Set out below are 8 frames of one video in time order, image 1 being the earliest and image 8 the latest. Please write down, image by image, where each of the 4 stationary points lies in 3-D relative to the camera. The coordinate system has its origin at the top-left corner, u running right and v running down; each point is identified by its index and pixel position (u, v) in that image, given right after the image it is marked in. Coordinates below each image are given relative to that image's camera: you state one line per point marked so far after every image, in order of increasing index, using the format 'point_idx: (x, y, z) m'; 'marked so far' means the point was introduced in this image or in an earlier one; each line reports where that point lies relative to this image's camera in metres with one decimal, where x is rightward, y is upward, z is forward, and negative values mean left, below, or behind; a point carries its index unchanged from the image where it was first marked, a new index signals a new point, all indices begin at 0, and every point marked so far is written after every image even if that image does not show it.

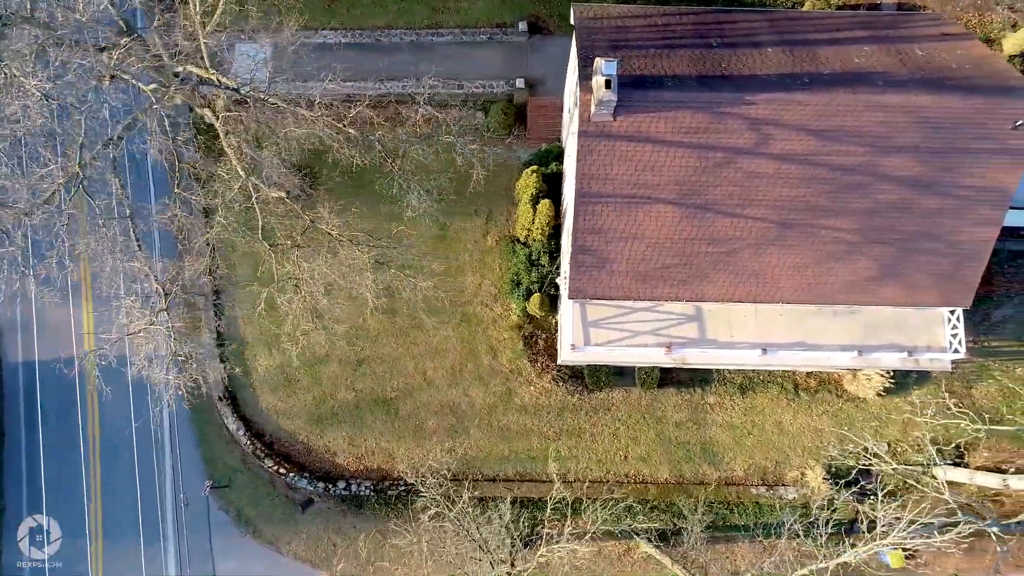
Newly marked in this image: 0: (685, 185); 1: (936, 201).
0: (+2.6, +1.5, +14.3) m
1: (+6.3, +1.3, +14.5) m
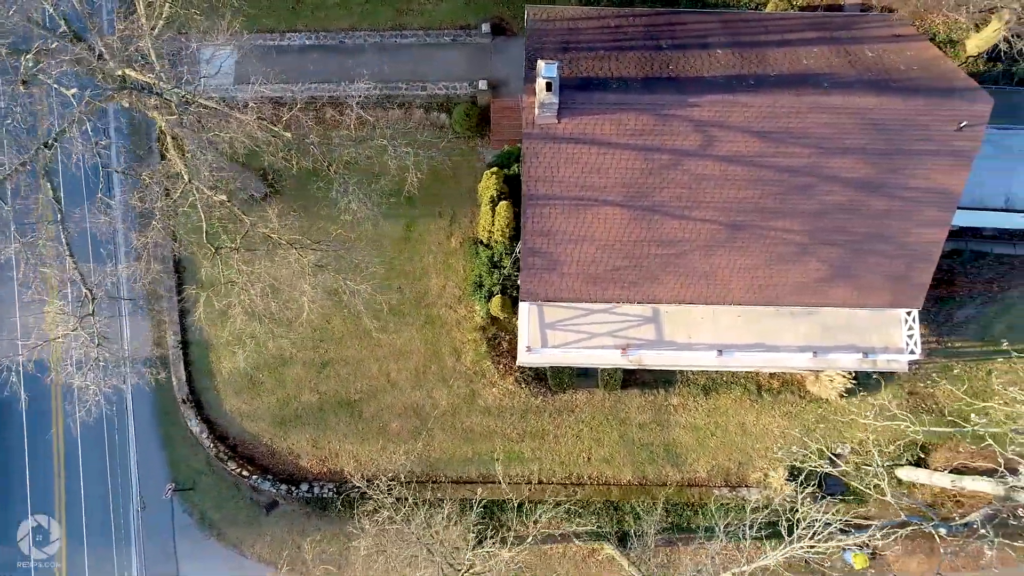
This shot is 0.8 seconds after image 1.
0: (+1.8, +1.5, +14.3) m
1: (+5.5, +1.3, +14.5) m
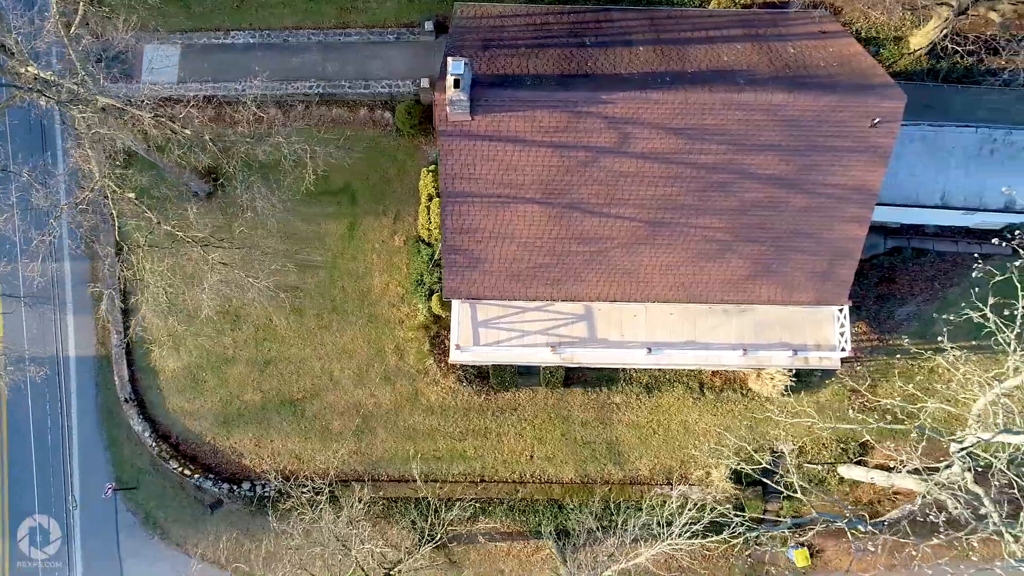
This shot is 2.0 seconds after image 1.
0: (+0.6, +1.5, +14.3) m
1: (+4.3, +1.3, +14.4) m
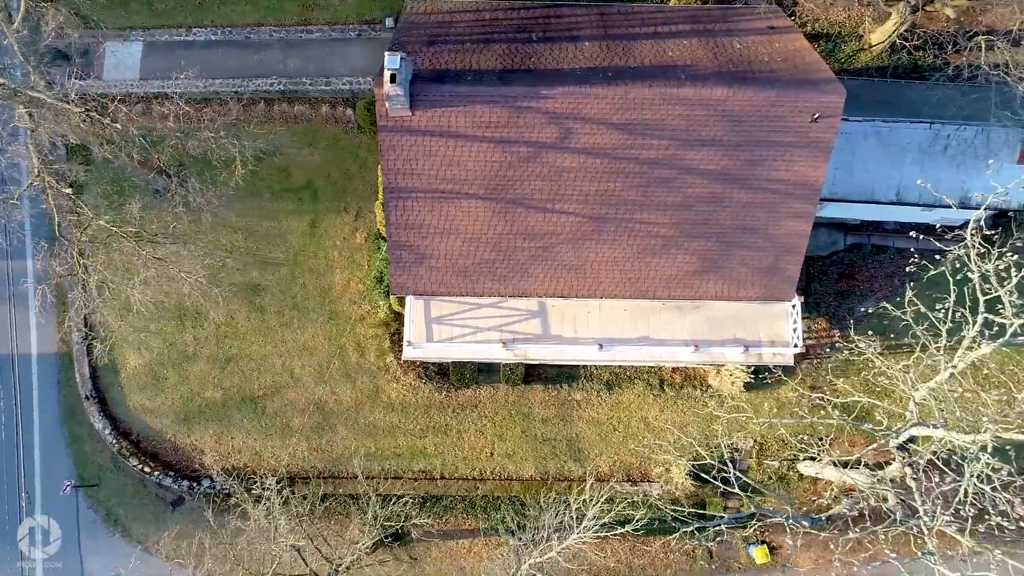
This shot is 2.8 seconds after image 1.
0: (-0.3, +1.6, +14.3) m
1: (+3.5, +1.4, +14.4) m
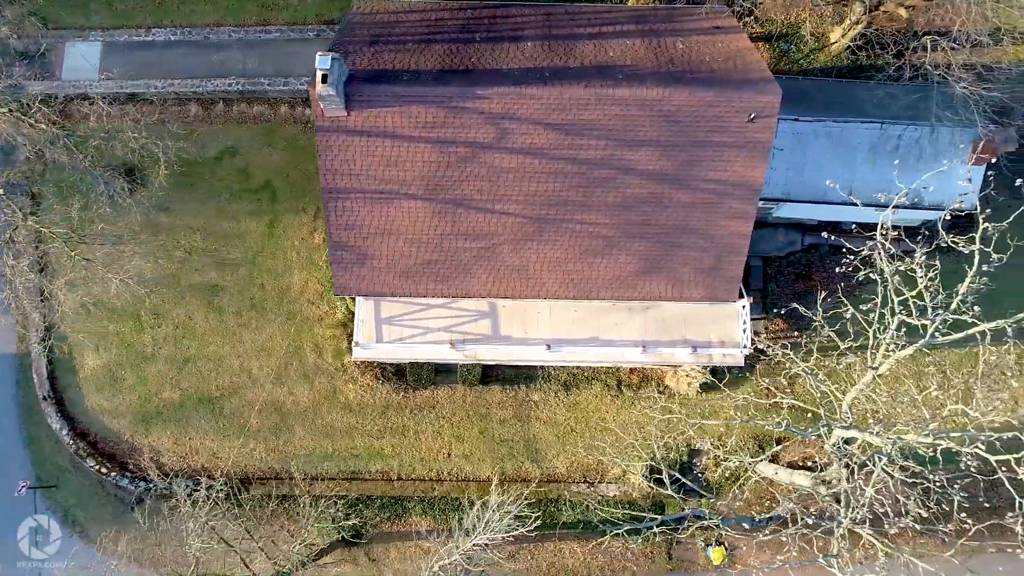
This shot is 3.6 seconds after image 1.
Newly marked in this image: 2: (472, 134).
0: (-1.2, +1.6, +14.2) m
1: (+2.6, +1.4, +14.4) m
2: (-0.6, +2.2, +13.7) m
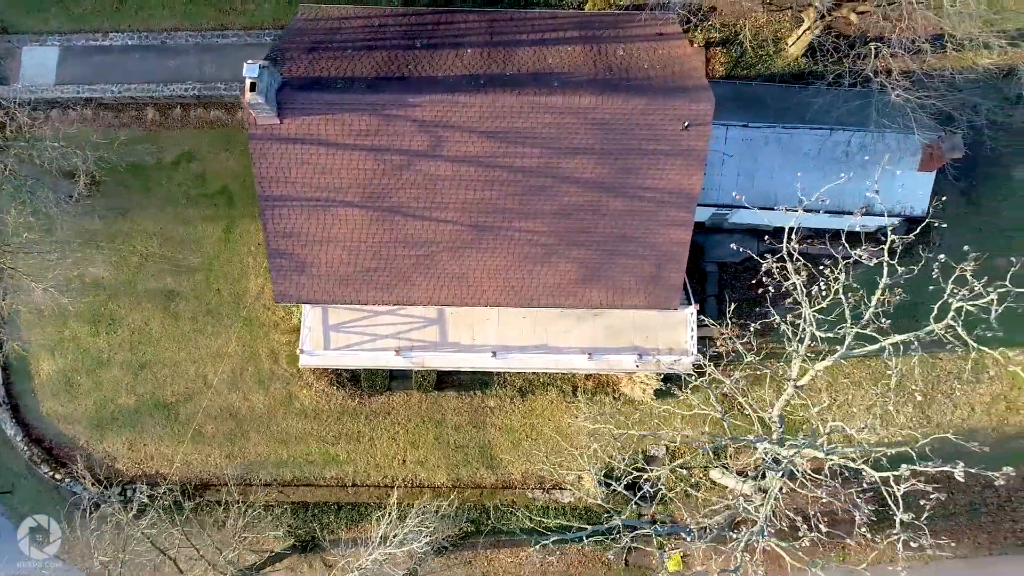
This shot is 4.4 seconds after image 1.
0: (-2.1, +1.5, +14.2) m
1: (+1.7, +1.3, +14.3) m
2: (-1.5, +2.1, +13.7) m
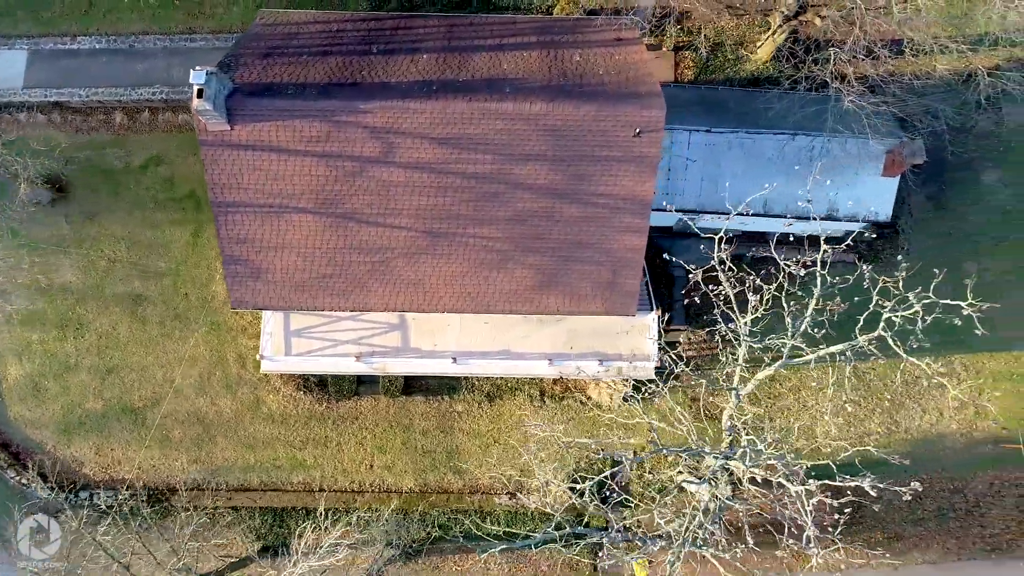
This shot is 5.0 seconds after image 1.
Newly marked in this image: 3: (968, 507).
0: (-2.8, +1.4, +14.1) m
1: (+1.0, +1.2, +14.3) m
2: (-2.2, +2.0, +13.6) m
3: (+9.3, -4.5, +19.9) m
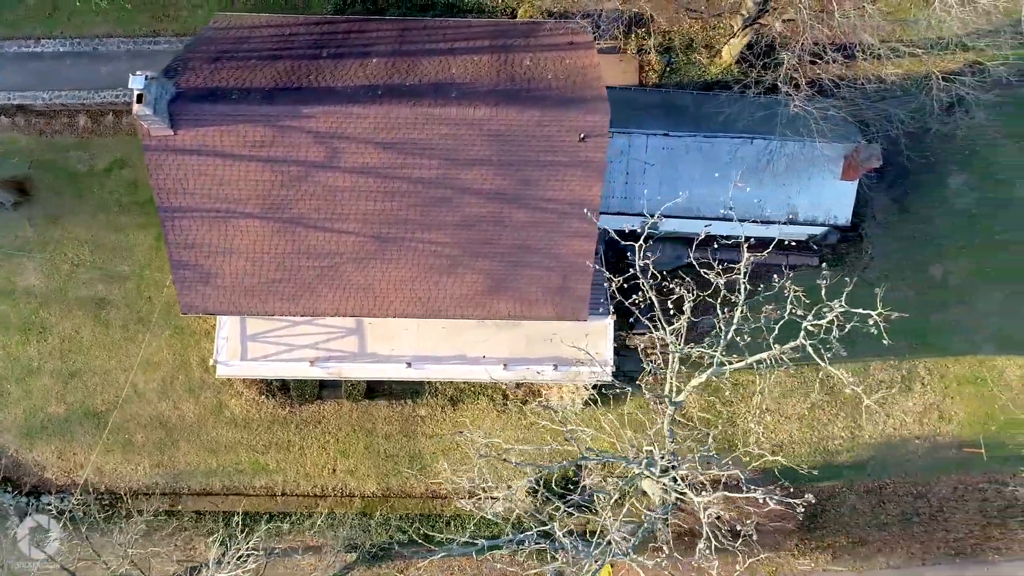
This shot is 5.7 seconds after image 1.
0: (-3.5, +1.3, +14.1) m
1: (+0.2, +1.1, +14.2) m
2: (-2.9, +1.9, +13.6) m
3: (+8.6, -4.6, +19.9) m
